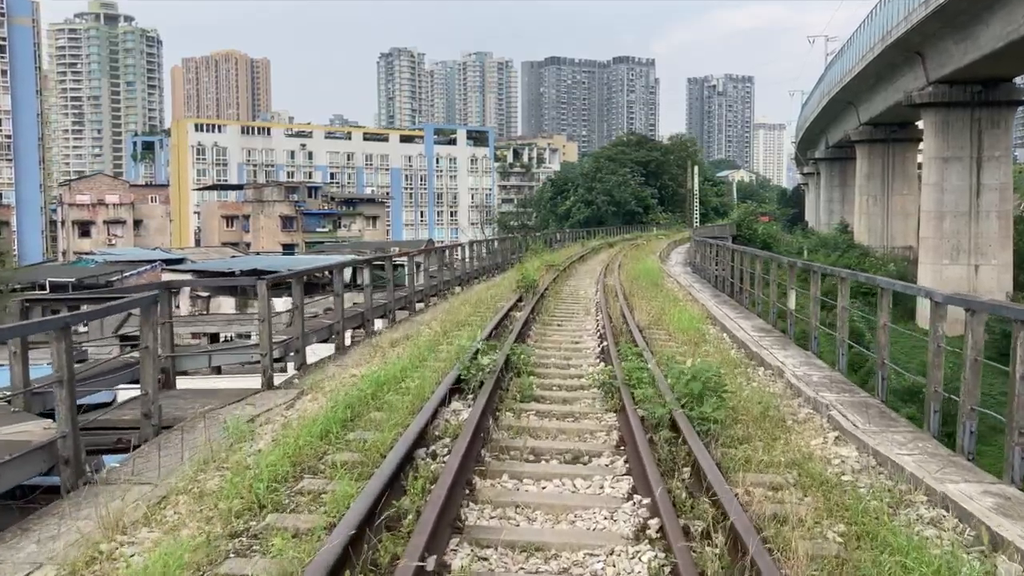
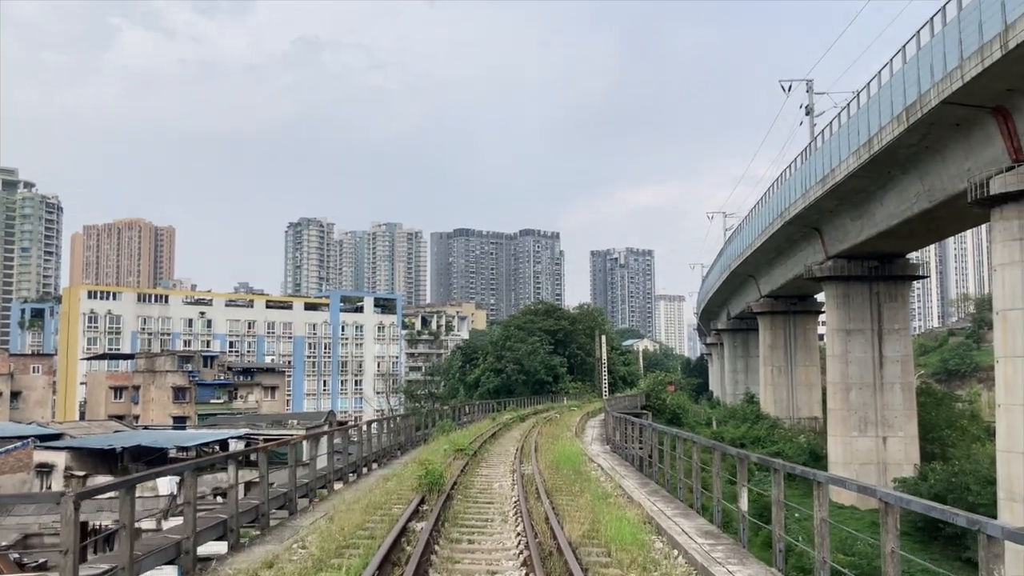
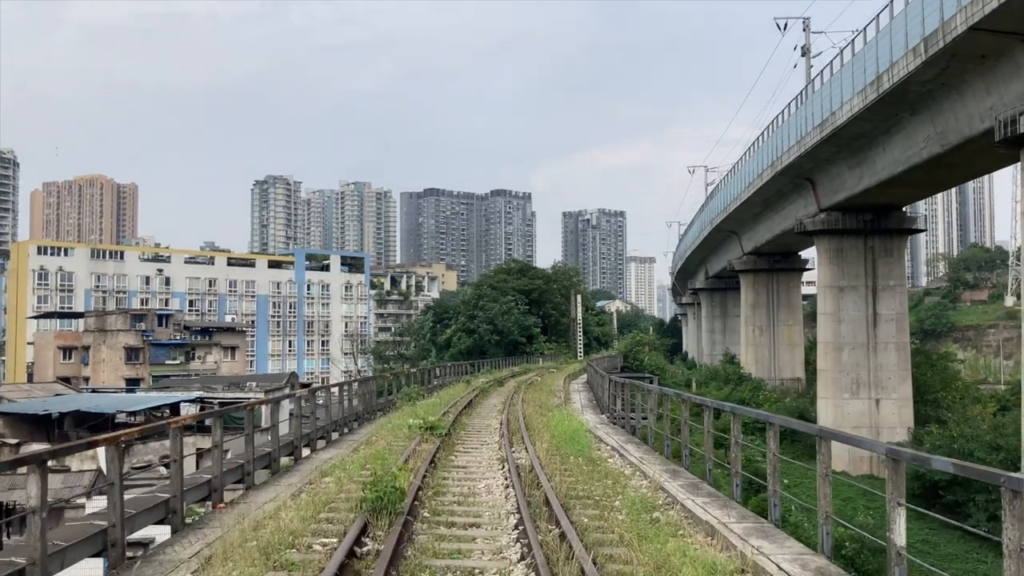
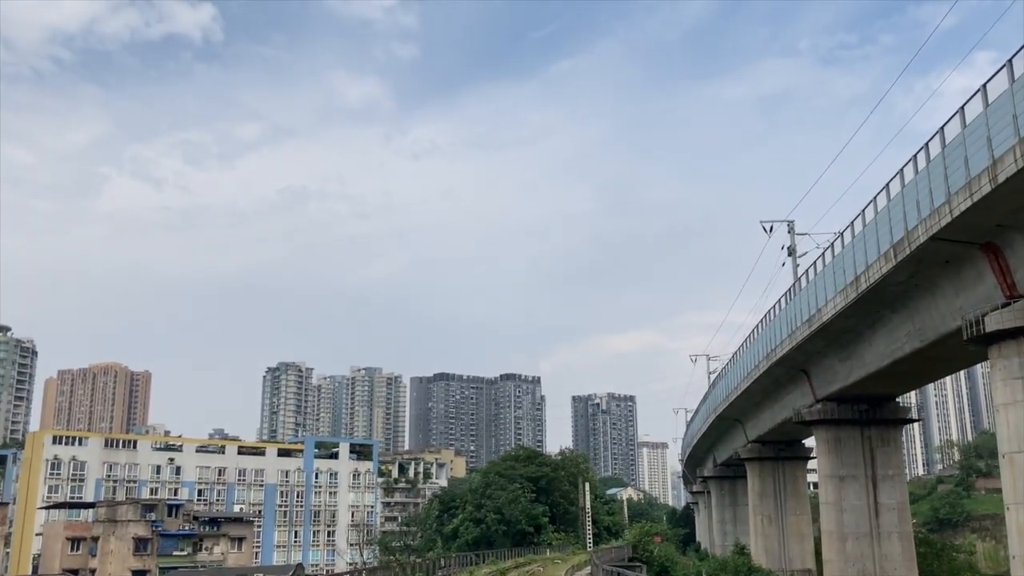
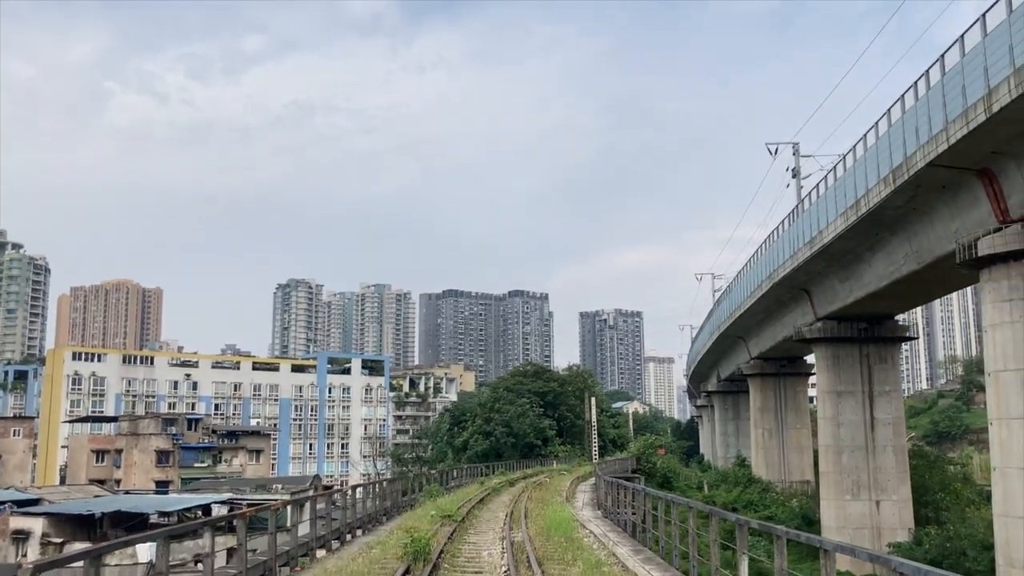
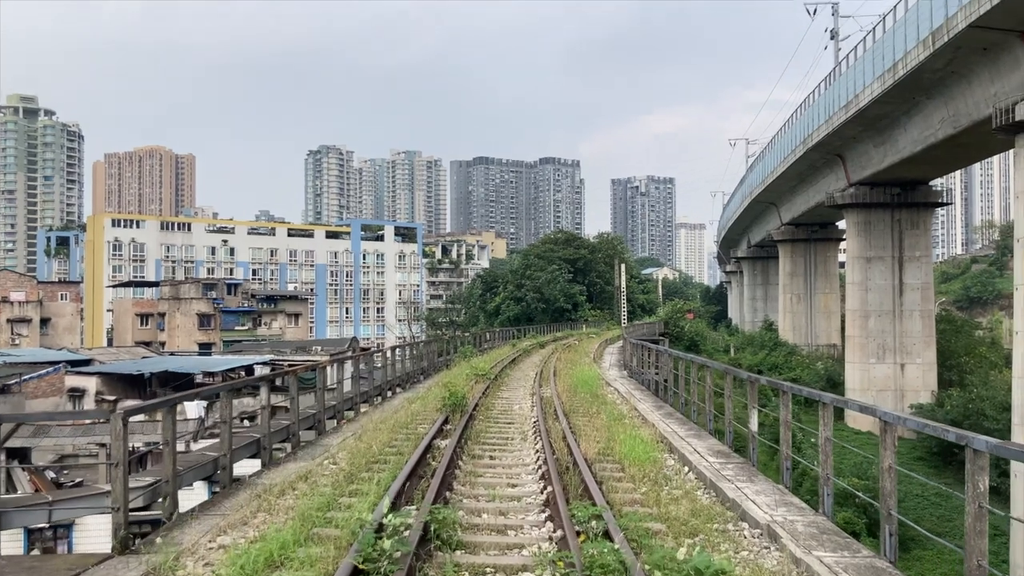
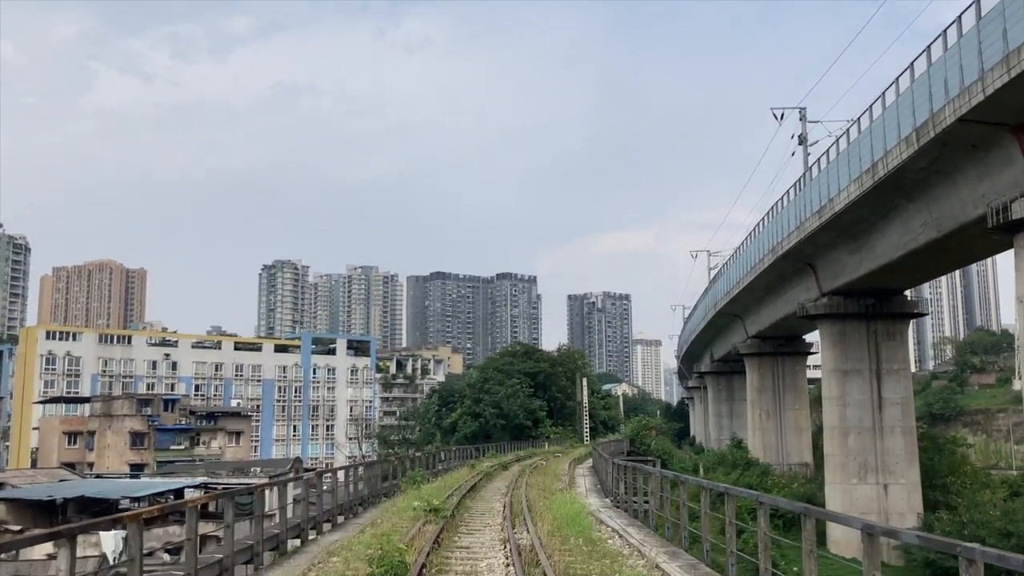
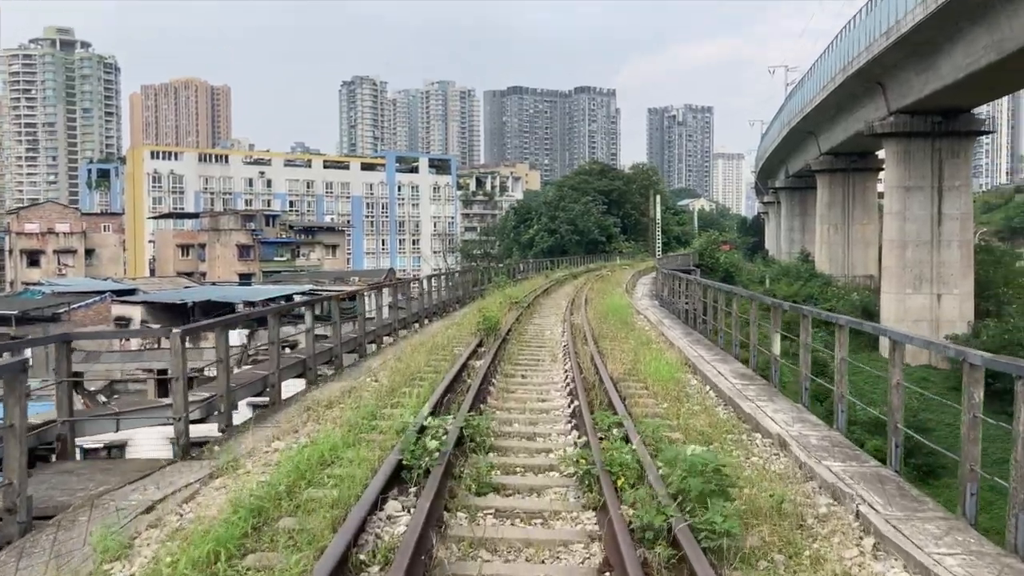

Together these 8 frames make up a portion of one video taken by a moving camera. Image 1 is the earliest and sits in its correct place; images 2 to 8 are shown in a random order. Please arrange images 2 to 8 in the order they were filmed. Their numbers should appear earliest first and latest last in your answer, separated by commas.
8, 6, 2, 5, 4, 7, 3
